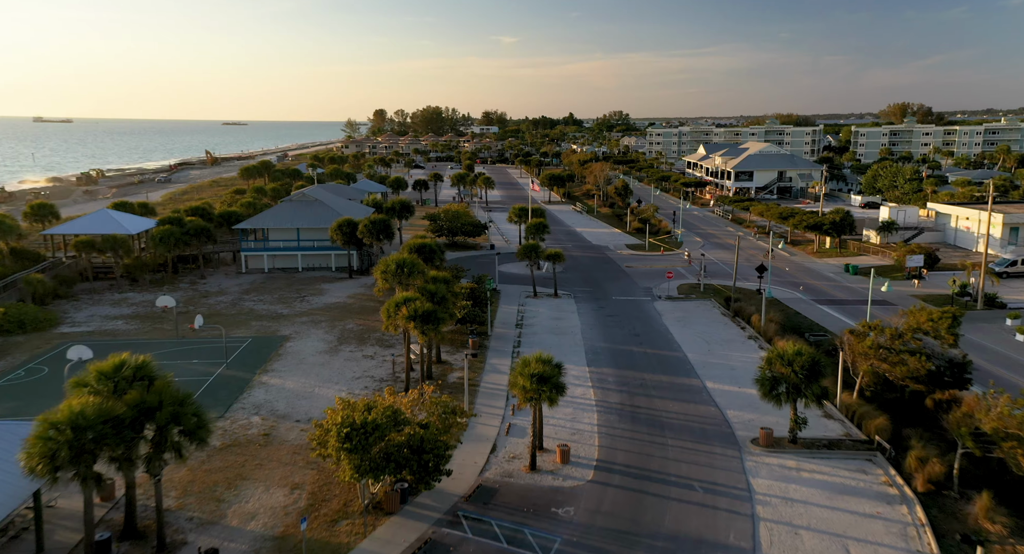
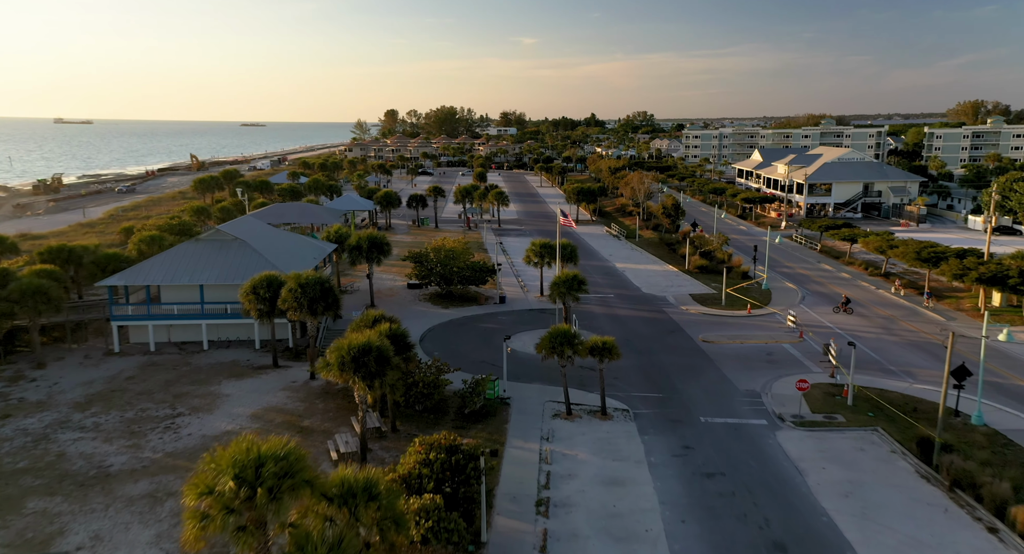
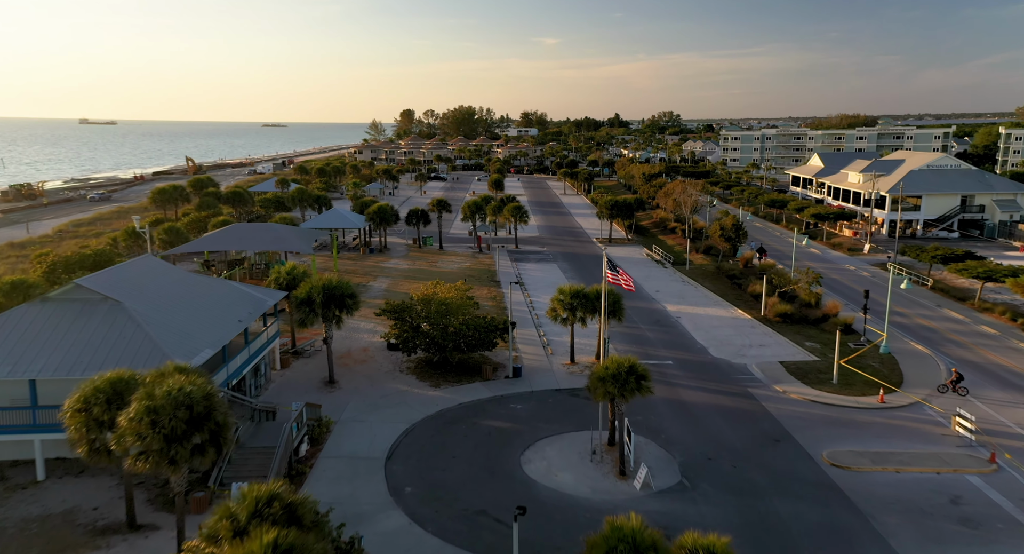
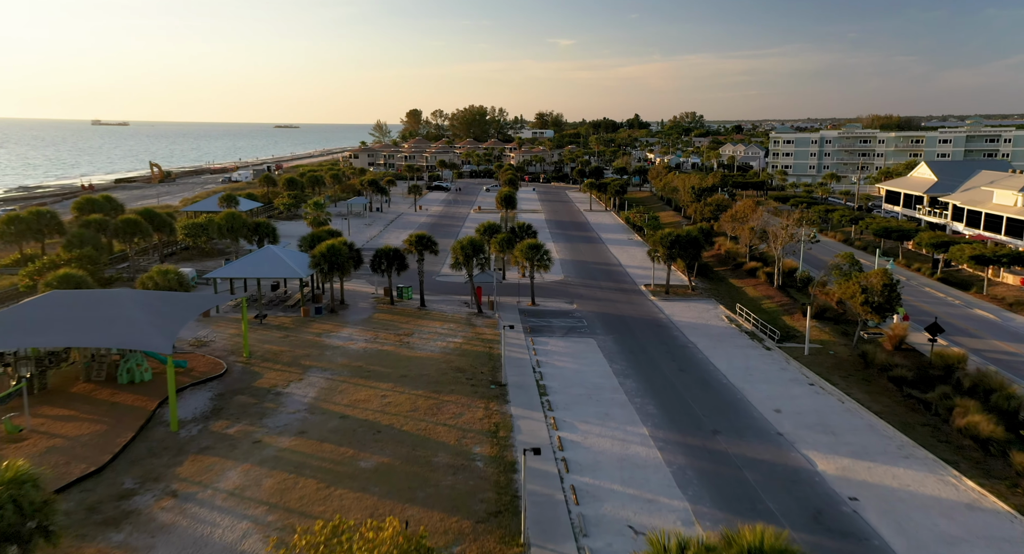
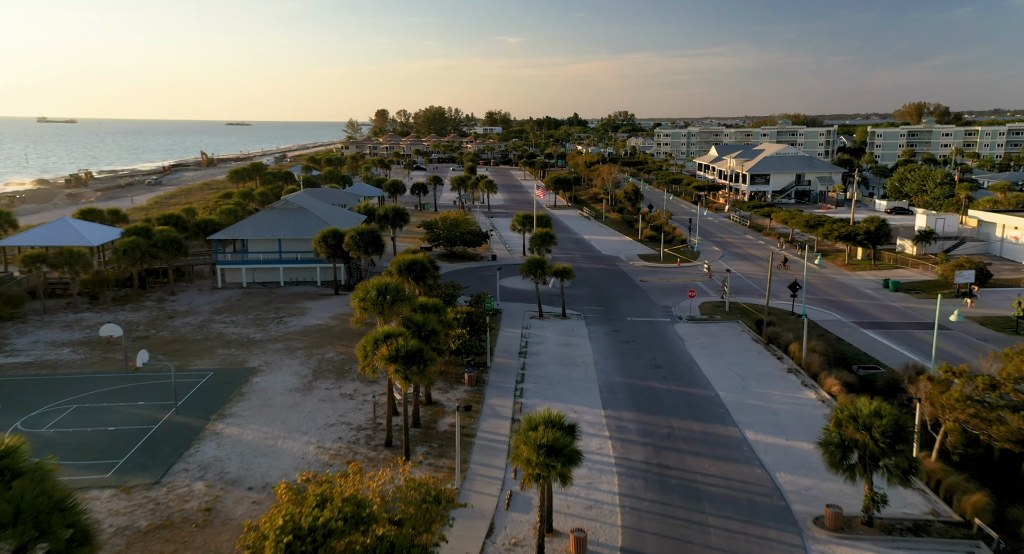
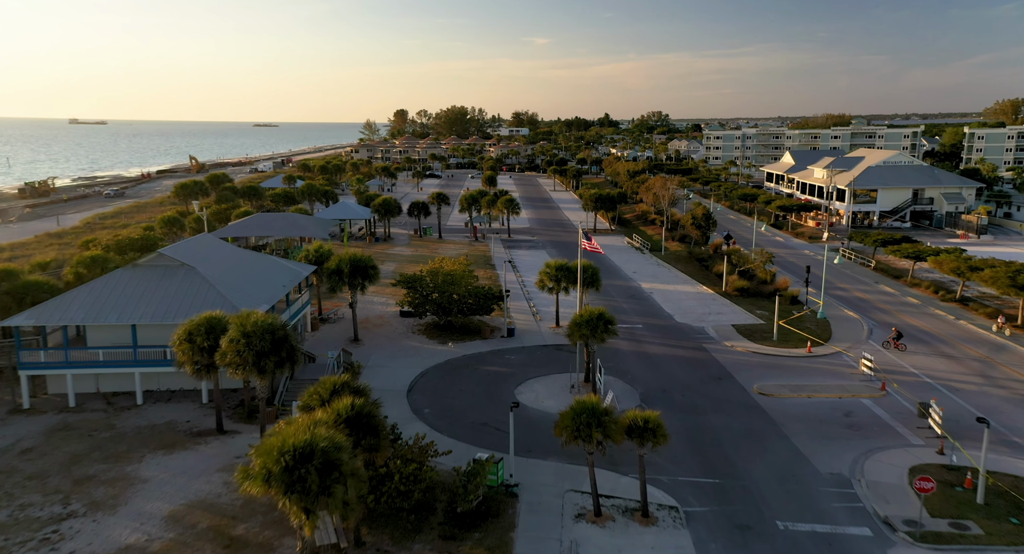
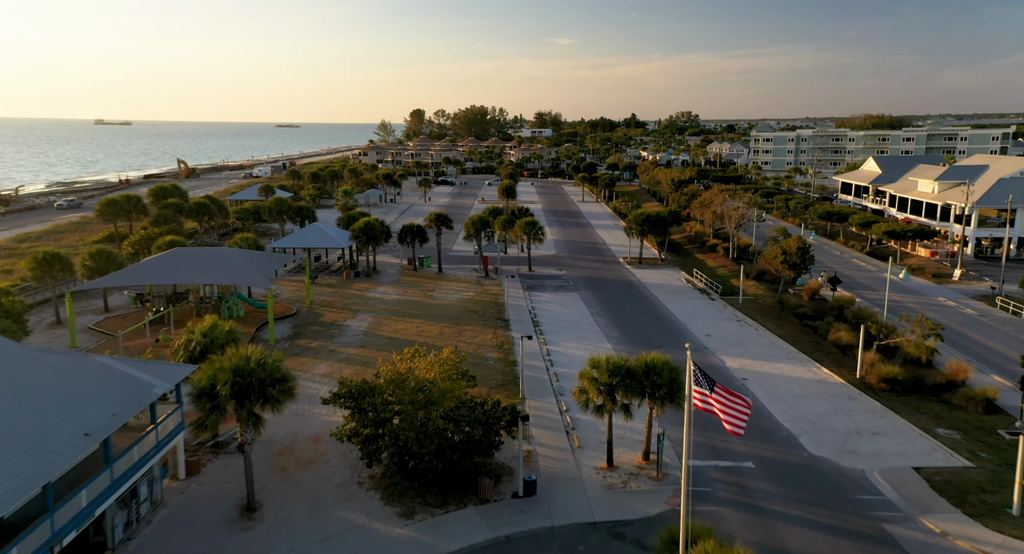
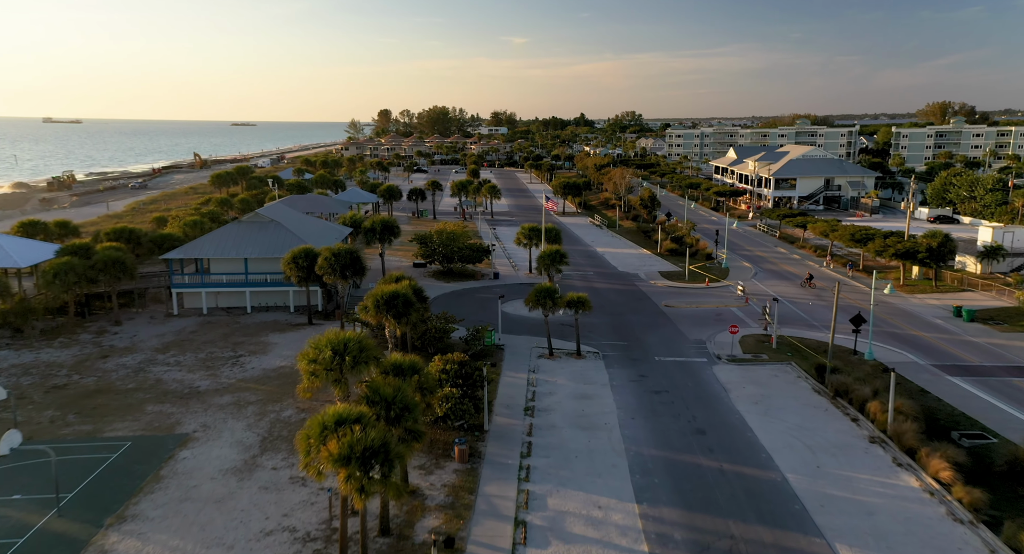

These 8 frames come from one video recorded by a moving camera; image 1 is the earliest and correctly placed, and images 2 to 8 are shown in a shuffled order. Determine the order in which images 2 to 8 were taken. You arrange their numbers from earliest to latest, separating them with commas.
5, 8, 2, 6, 3, 7, 4
